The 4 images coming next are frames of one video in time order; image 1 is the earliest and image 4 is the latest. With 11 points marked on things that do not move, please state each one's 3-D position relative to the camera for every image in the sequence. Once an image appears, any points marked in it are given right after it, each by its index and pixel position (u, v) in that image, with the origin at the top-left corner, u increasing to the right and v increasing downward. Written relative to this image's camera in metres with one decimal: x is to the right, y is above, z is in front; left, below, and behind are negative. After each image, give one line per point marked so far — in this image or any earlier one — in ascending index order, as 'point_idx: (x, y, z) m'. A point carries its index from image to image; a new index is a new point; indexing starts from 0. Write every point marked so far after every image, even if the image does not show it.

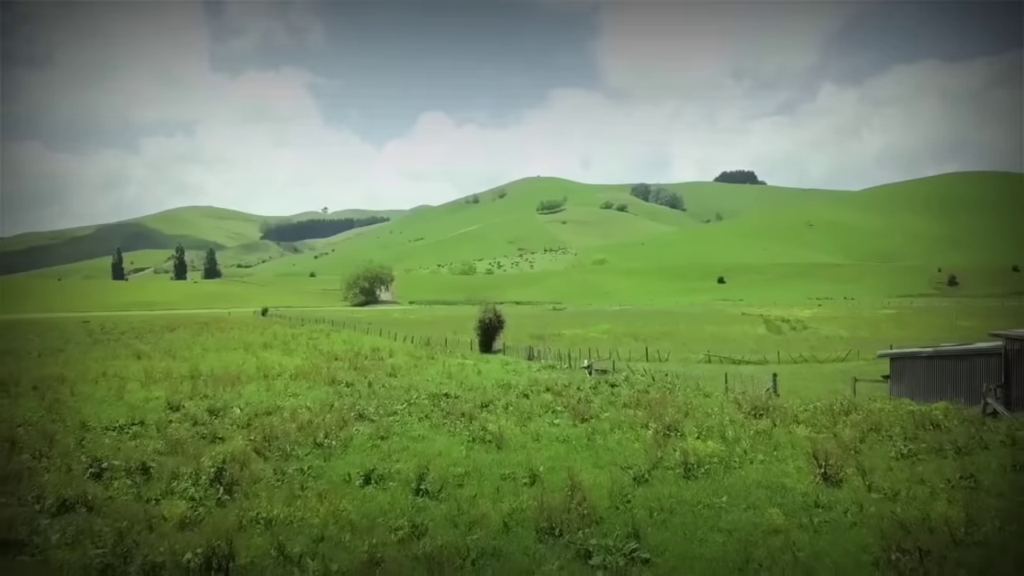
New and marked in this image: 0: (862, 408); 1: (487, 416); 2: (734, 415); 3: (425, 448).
0: (+10.9, -3.7, +19.1) m
1: (-0.8, -4.0, +19.4) m
2: (+6.9, -3.9, +19.0) m
3: (-2.1, -4.0, +15.5) m
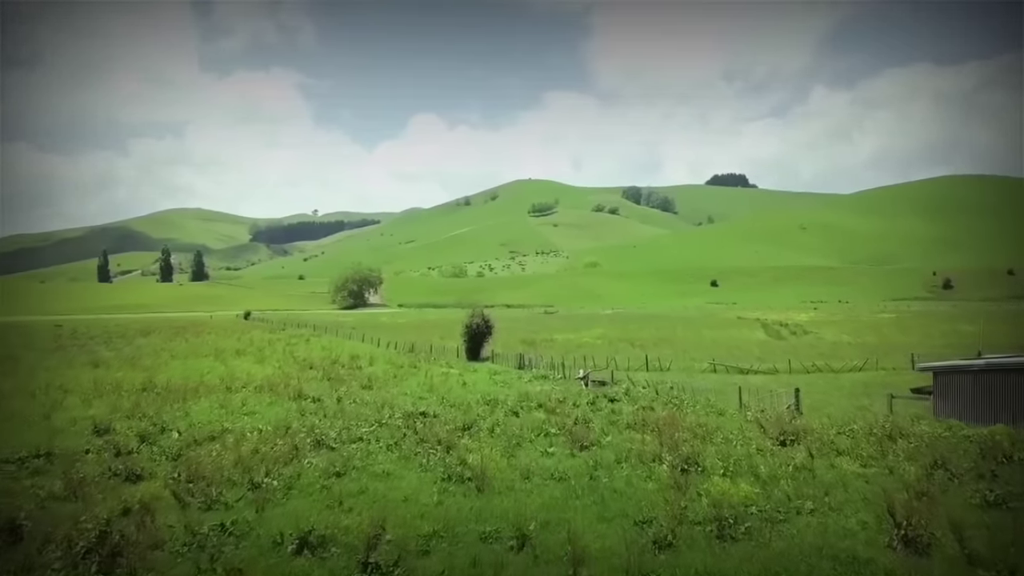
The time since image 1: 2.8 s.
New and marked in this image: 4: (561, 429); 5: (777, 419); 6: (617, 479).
0: (+10.5, -3.8, +16.3) m
1: (-1.1, -4.1, +16.4) m
2: (+6.5, -4.0, +16.2) m
3: (-2.5, -4.1, +12.5) m
4: (+1.5, -4.3, +18.6) m
5: (+8.2, -4.1, +19.0) m
6: (+2.2, -4.0, +13.0) m
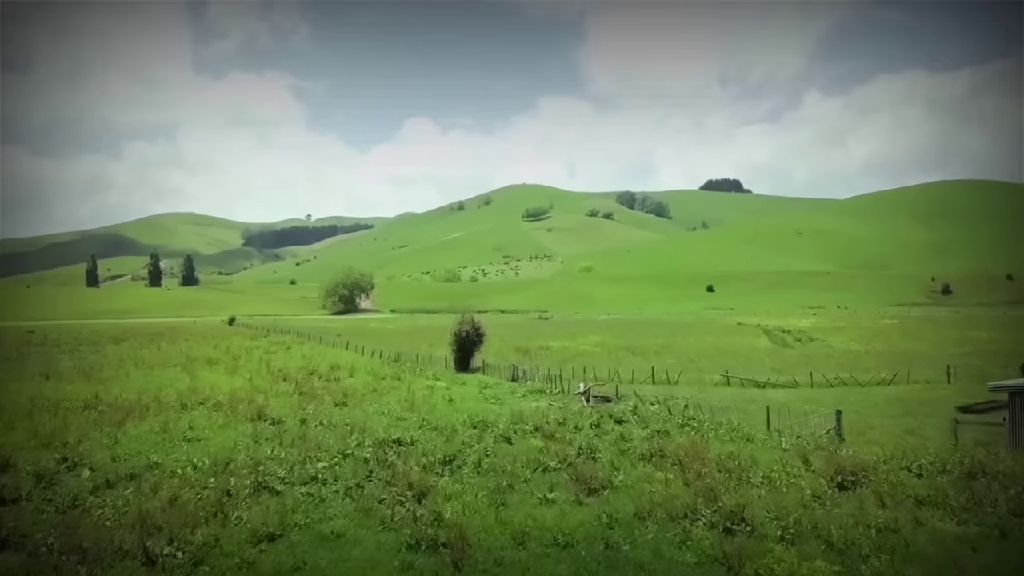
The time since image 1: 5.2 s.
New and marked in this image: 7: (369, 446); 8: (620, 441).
0: (+10.3, -3.9, +13.2) m
1: (-1.3, -4.2, +13.1) m
2: (+6.3, -4.1, +13.0) m
3: (-2.6, -4.1, +9.2) m
4: (+1.3, -4.4, +15.4) m
5: (+8.0, -4.2, +15.9) m
6: (+2.0, -4.1, +9.7) m
7: (-3.9, -4.3, +16.8) m
8: (+3.2, -4.5, +18.1) m
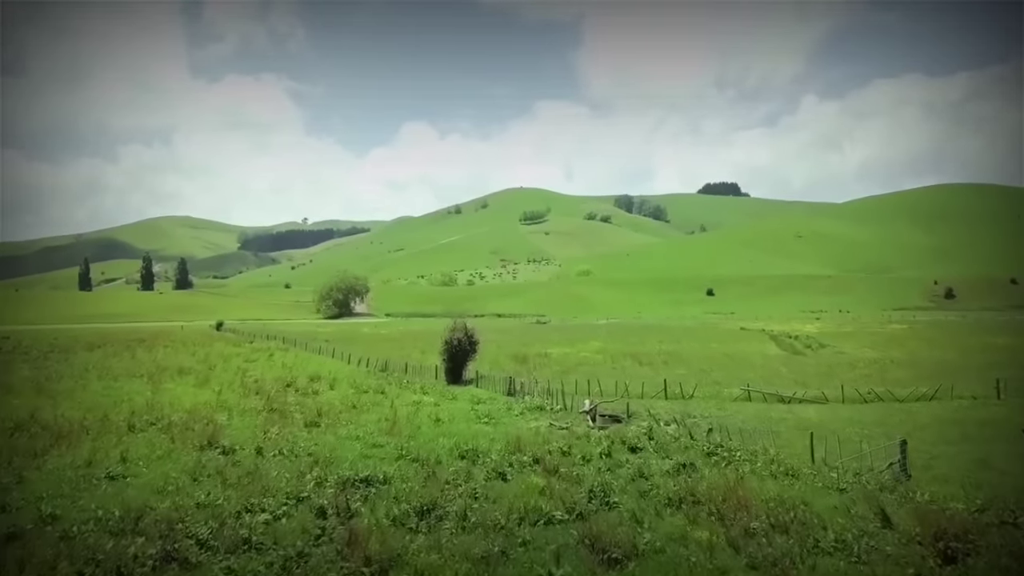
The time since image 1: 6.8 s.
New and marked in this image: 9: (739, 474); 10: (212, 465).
0: (+10.2, -4.0, +10.0) m
1: (-1.4, -4.2, +9.9) m
2: (+6.2, -4.2, +9.8) m
3: (-2.7, -4.2, +6.0) m
4: (+1.2, -4.4, +12.2) m
5: (+7.9, -4.2, +12.7) m
6: (+2.0, -4.1, +6.5) m
7: (-4.0, -4.4, +13.6) m
8: (+3.0, -4.6, +14.9) m
9: (+5.3, -4.4, +14.7) m
10: (-7.8, -4.6, +15.9) m
